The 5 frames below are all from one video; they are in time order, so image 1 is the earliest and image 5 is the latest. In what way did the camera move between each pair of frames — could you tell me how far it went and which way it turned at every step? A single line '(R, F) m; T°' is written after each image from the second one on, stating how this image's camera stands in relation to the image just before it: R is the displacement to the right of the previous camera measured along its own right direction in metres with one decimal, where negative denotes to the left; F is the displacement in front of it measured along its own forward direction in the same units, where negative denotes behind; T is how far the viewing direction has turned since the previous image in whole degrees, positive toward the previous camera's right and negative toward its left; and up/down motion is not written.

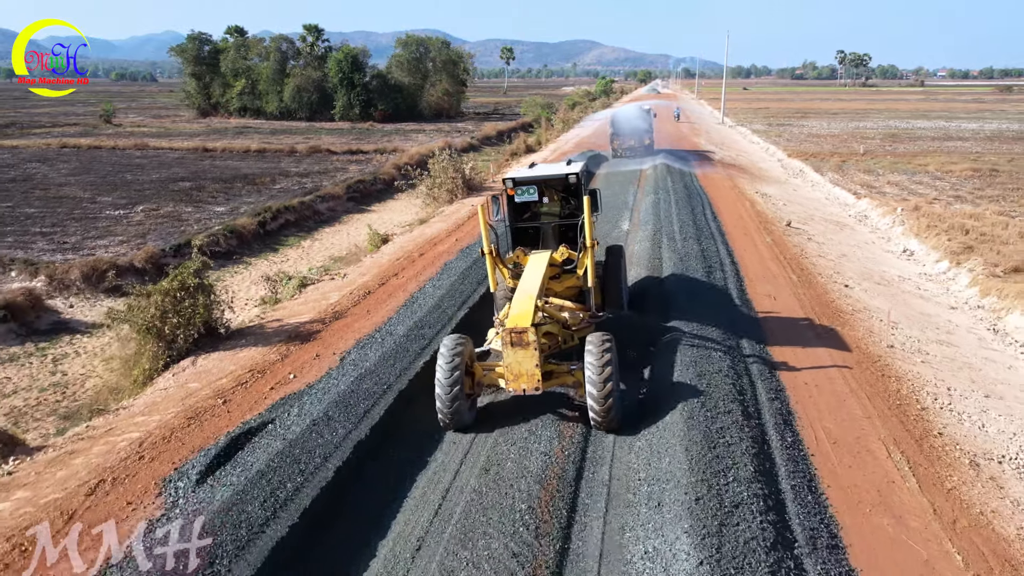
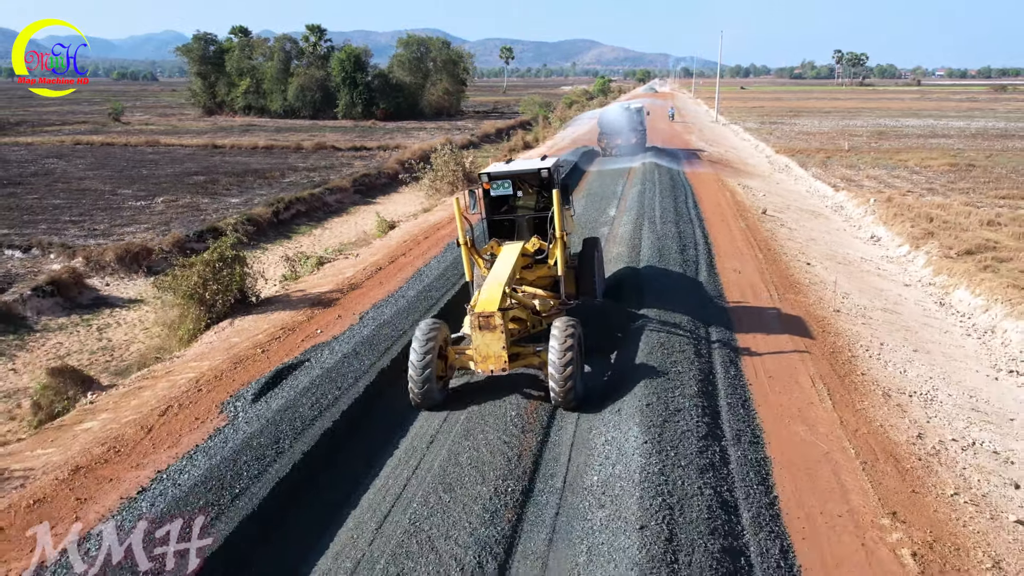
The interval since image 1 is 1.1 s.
(+0.1, -1.5) m; 0°
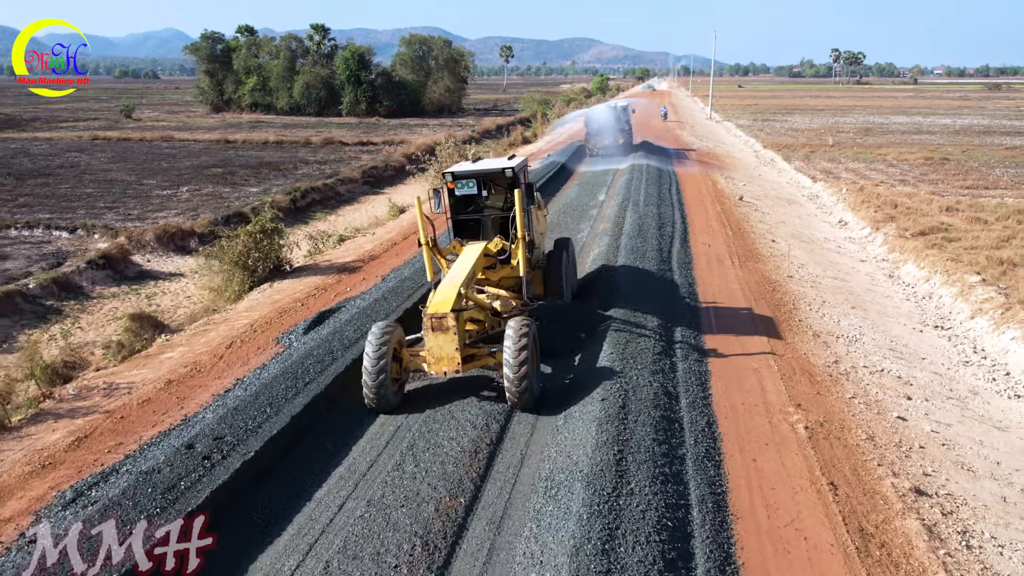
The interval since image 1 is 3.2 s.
(0.0, -1.9) m; 0°
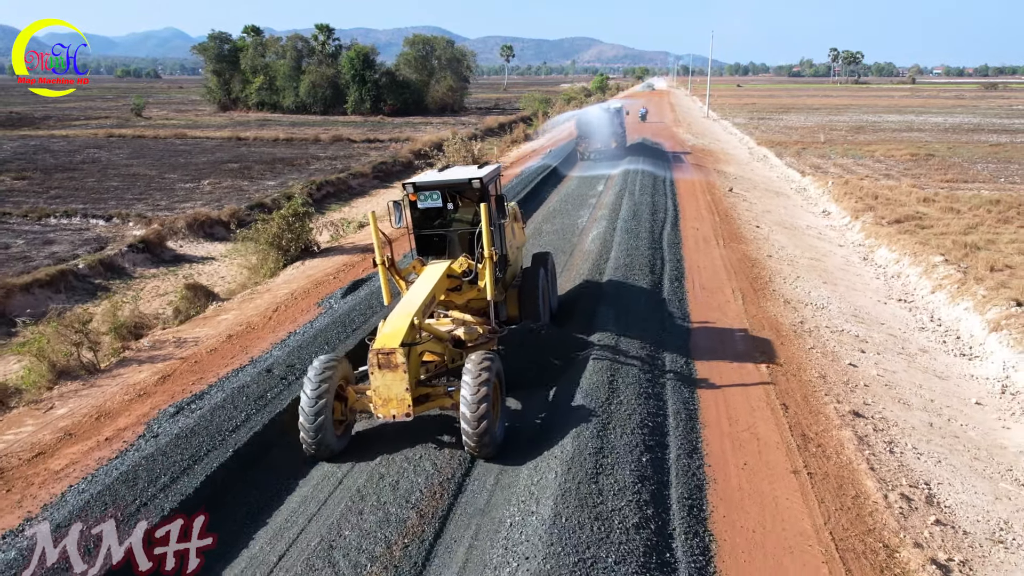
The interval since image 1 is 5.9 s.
(-0.2, -1.5) m; 0°
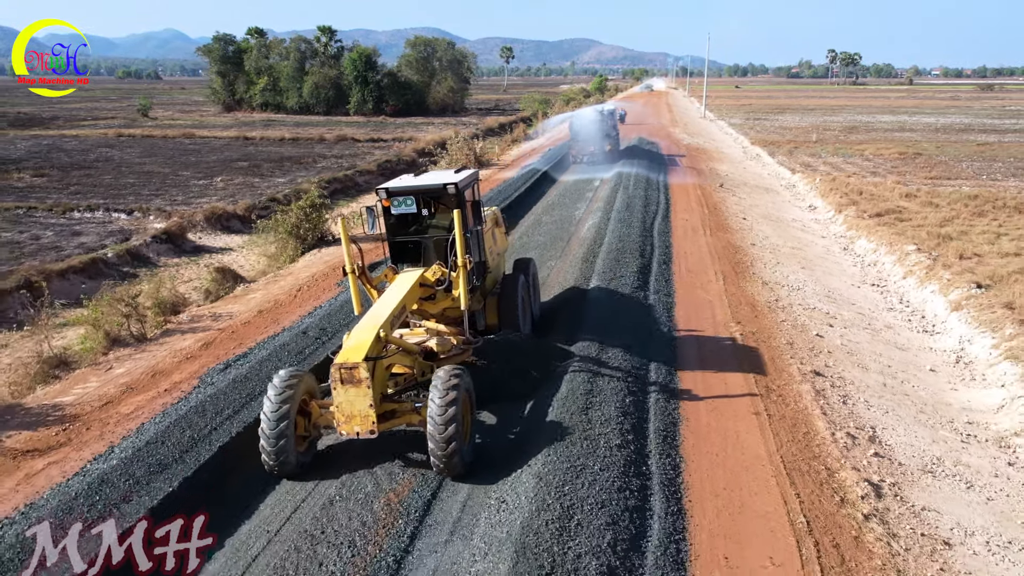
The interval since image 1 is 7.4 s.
(0.0, -1.1) m; 0°
